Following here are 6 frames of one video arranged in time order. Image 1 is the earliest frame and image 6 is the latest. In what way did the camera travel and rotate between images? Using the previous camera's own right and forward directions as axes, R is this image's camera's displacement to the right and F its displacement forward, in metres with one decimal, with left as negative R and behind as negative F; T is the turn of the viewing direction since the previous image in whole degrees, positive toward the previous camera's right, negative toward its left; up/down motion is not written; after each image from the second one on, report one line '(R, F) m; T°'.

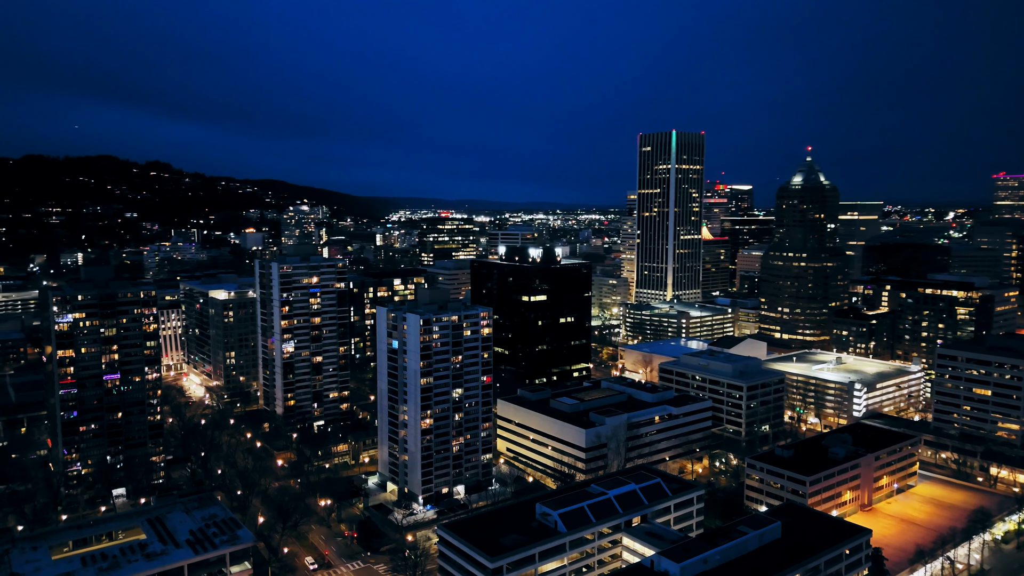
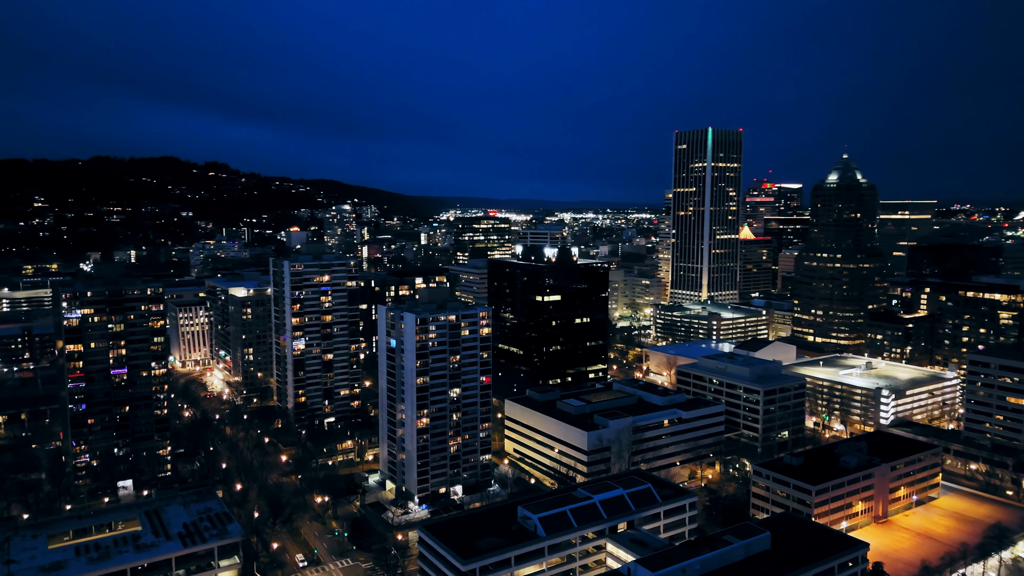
(+3.0, +0.7) m; -3°
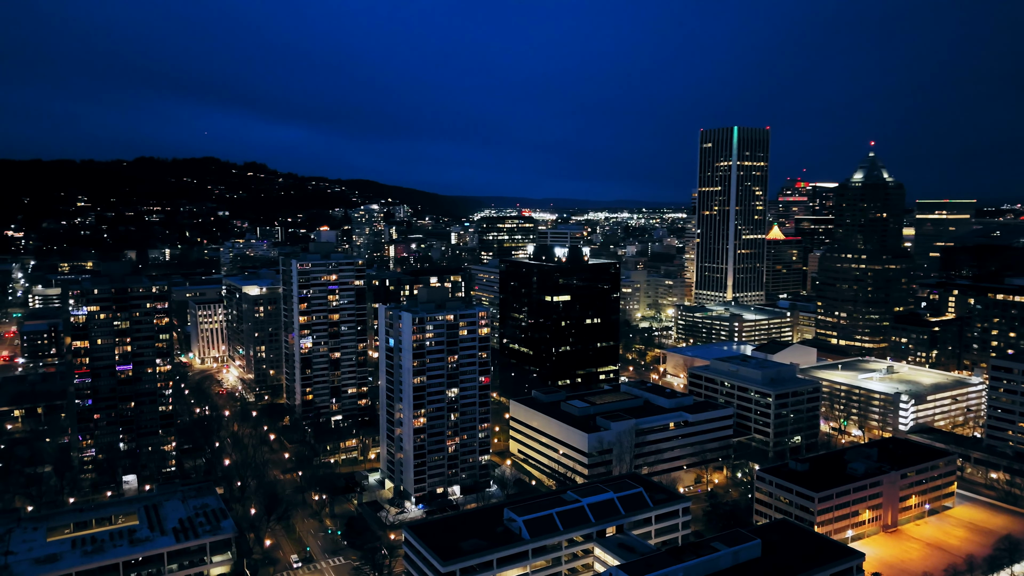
(+2.1, +0.4) m; -2°
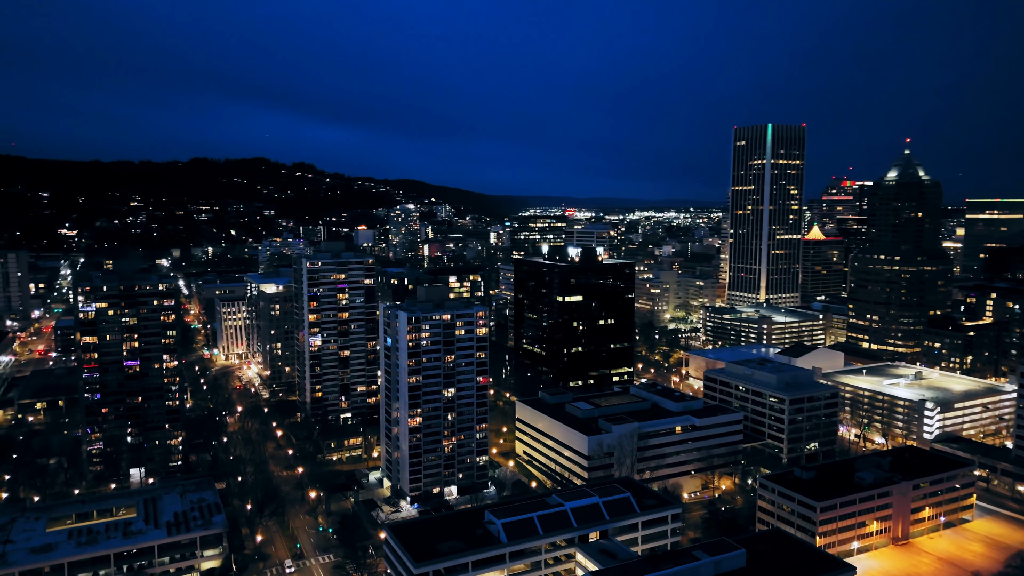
(+2.8, +0.5) m; -3°
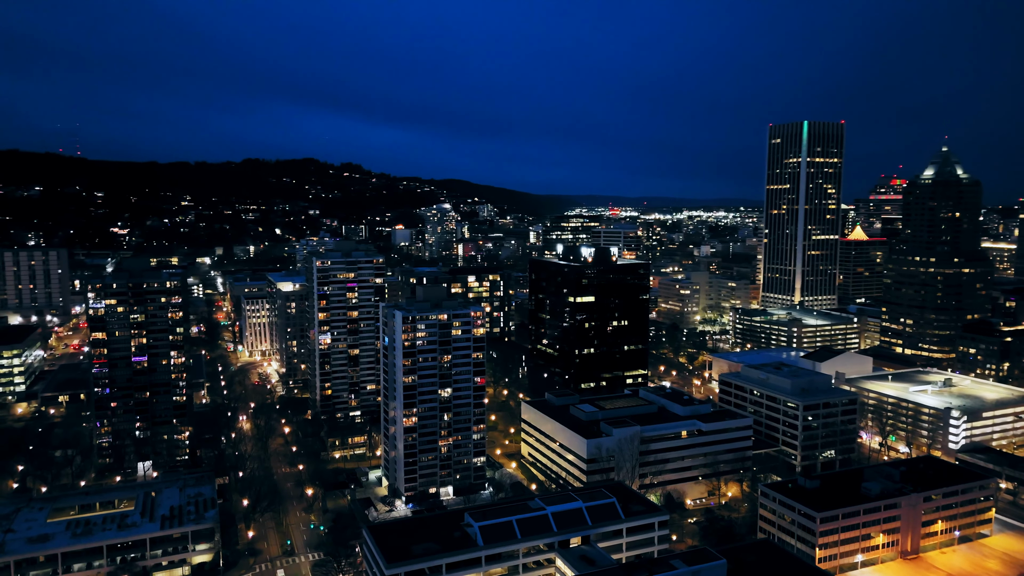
(+2.8, +0.5) m; -3°
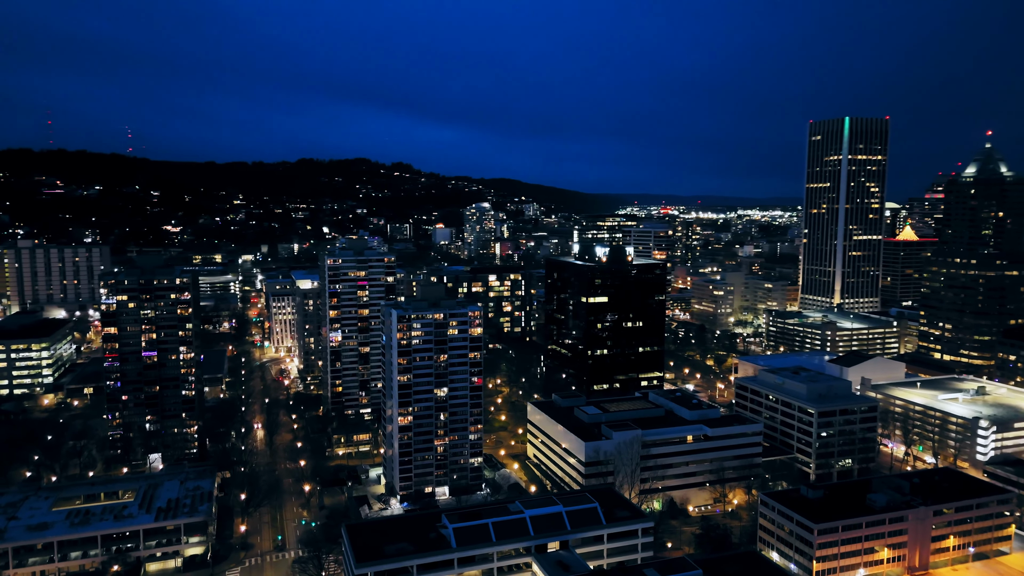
(+3.1, +0.4) m; -3°
